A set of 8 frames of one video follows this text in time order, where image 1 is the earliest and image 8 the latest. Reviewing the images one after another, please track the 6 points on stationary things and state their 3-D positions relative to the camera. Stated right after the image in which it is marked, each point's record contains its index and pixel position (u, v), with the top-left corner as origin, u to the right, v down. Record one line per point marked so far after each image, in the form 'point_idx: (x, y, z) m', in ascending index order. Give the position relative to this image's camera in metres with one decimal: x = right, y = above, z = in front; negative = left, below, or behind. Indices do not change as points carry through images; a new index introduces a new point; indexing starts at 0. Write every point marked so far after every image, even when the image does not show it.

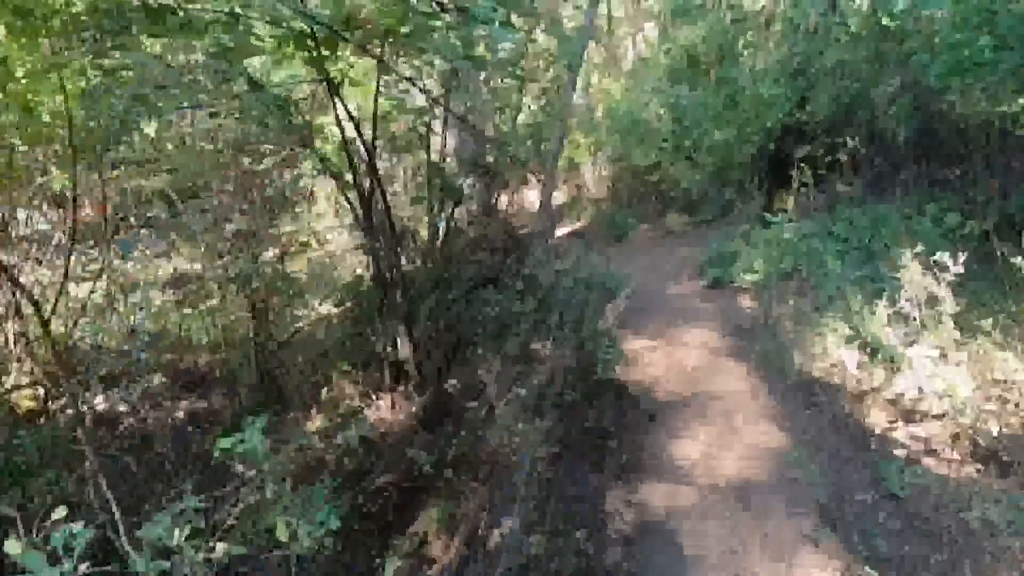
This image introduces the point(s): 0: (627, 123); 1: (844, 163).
0: (+1.9, +2.7, +12.5) m
1: (+4.2, +1.6, +9.7) m
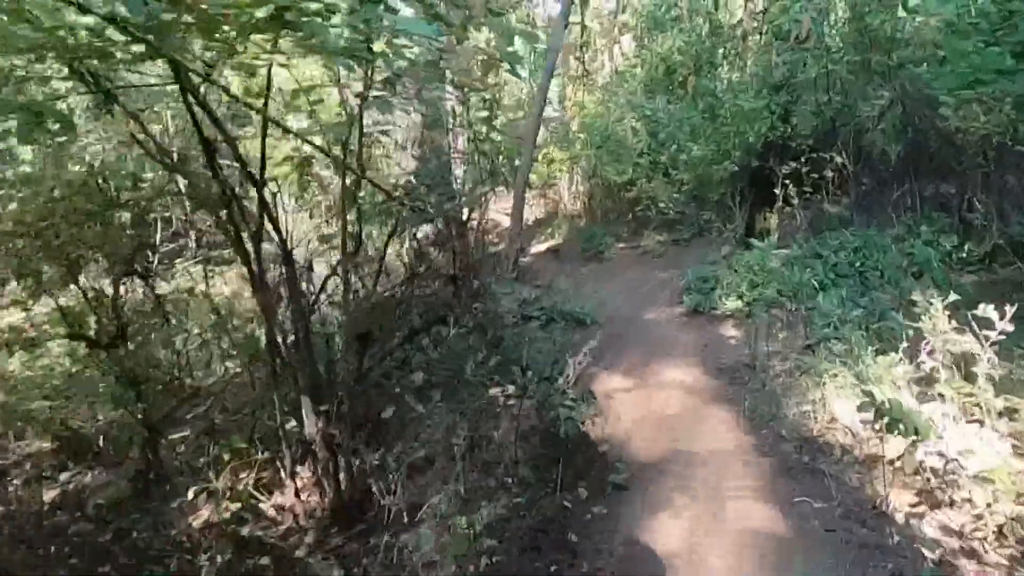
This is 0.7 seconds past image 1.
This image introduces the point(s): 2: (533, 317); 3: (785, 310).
0: (+1.4, +2.3, +11.8) m
1: (+3.8, +1.3, +9.1) m
2: (+0.2, -0.3, +7.7) m
3: (+2.7, -0.4, +7.5) m
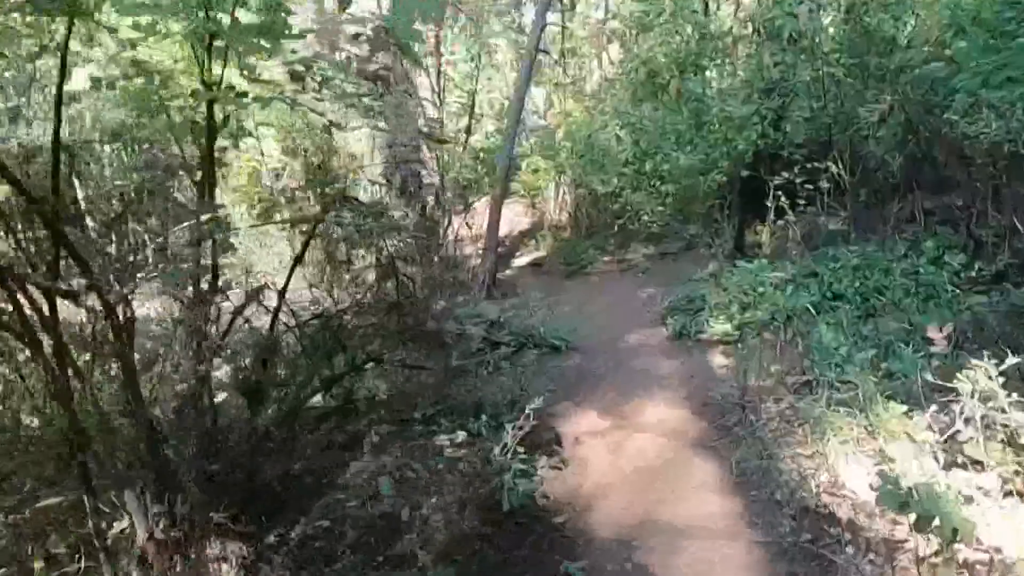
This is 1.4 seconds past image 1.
0: (+1.1, +2.1, +11.2) m
1: (+3.5, +1.1, +8.5) m
2: (-0.1, -0.5, +7.0) m
3: (+2.3, -0.6, +6.8) m
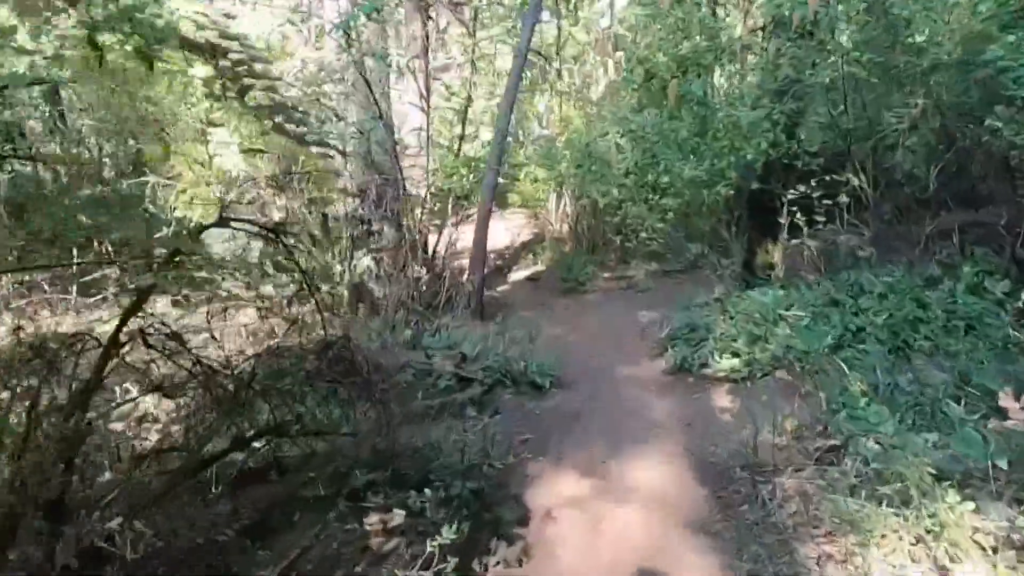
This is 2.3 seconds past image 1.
0: (+0.9, +1.8, +10.3) m
1: (+3.3, +0.8, +7.5) m
2: (-0.3, -0.7, +6.1) m
3: (+2.1, -0.8, +5.9) m
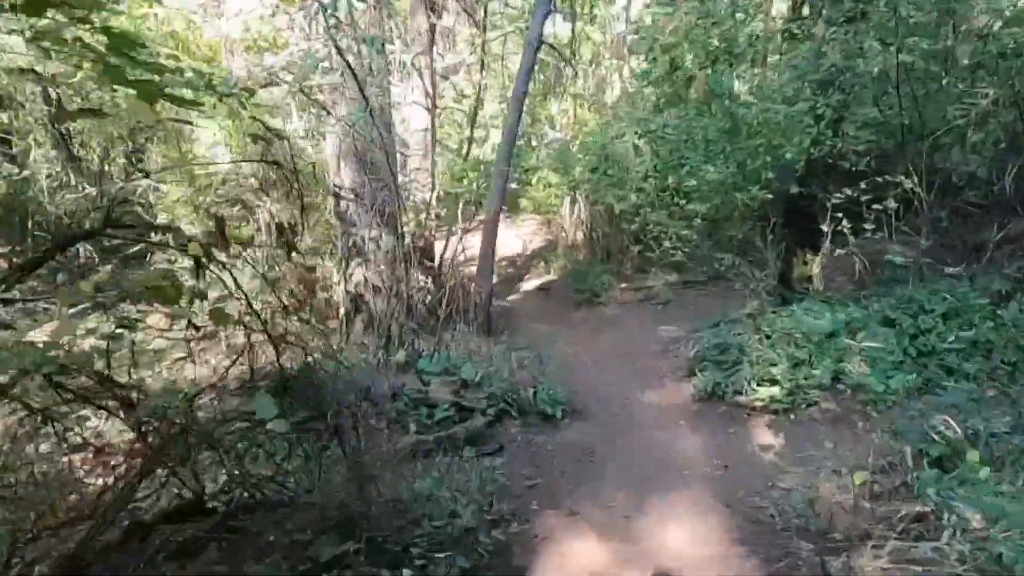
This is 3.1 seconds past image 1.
0: (+1.1, +1.6, +9.5) m
1: (+3.4, +0.7, +6.7) m
2: (-0.2, -0.8, +5.3) m
3: (+2.2, -0.9, +5.1) m
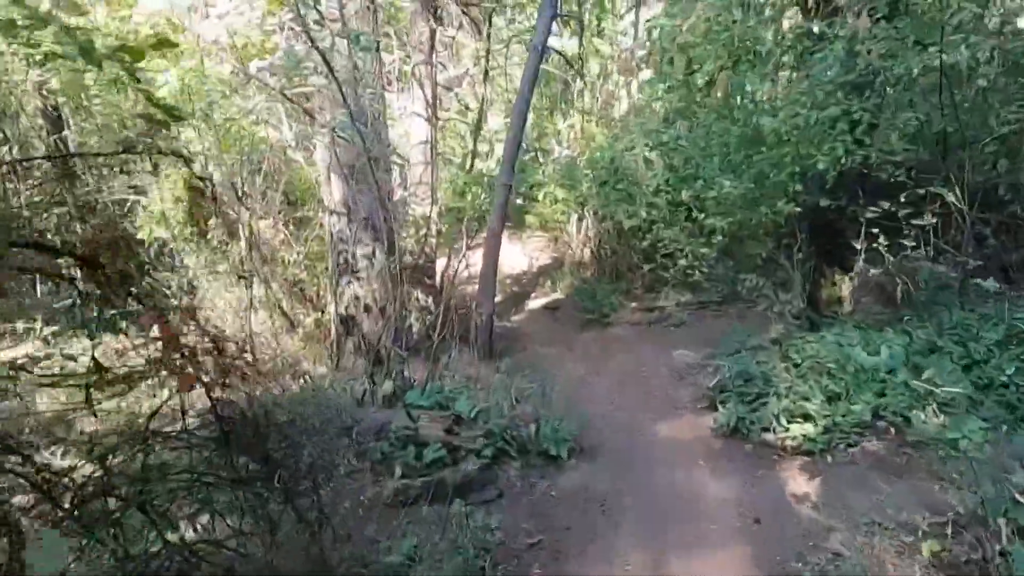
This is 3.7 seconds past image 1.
0: (+1.1, +1.4, +8.9) m
1: (+3.4, +0.5, +6.1) m
2: (-0.2, -1.0, +4.7) m
3: (+2.2, -1.1, +4.5) m
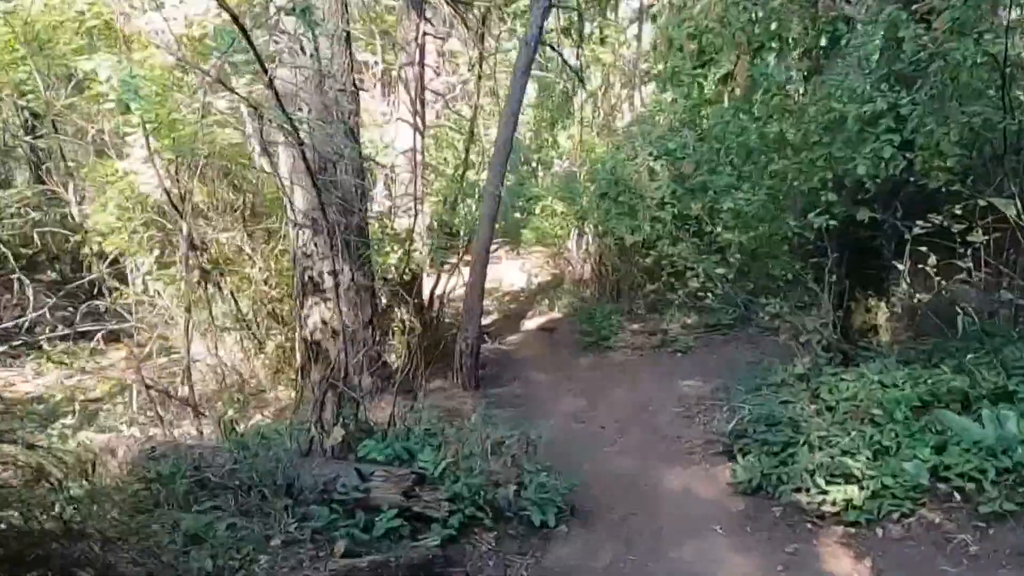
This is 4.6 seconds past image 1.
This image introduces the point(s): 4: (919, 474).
0: (+1.0, +1.1, +8.1) m
1: (+3.3, +0.3, +5.2) m
2: (-0.4, -1.1, +3.8) m
3: (+2.0, -1.2, +3.5) m
4: (+2.1, -1.0, +4.0) m
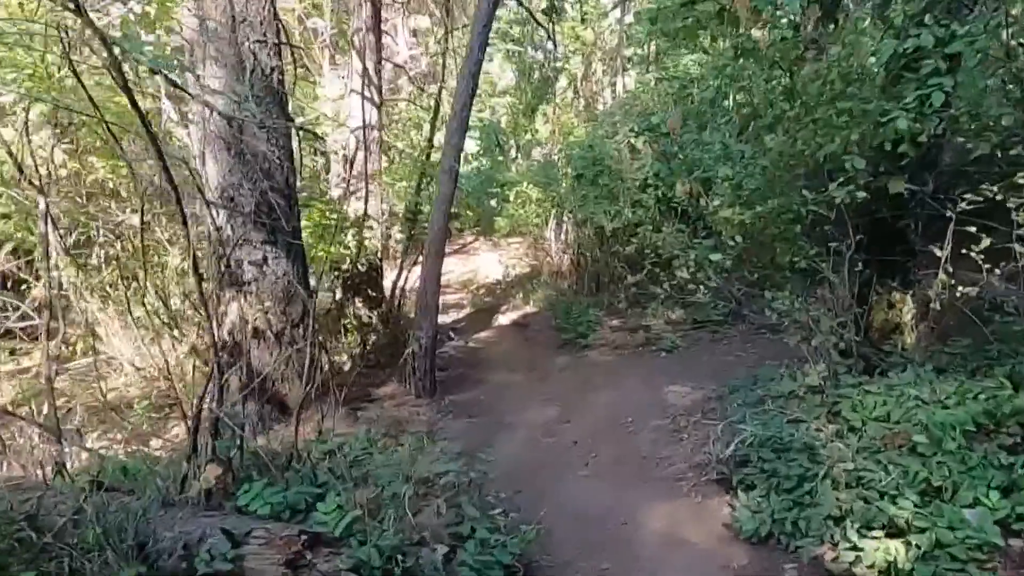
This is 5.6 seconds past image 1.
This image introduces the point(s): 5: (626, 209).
0: (+0.6, +1.2, +7.0) m
1: (+3.0, +0.3, +4.2) m
2: (-0.6, -1.1, +2.7) m
3: (+1.8, -1.2, +2.5) m
4: (+1.8, -0.9, +3.0) m
5: (+1.0, +0.7, +6.7) m
